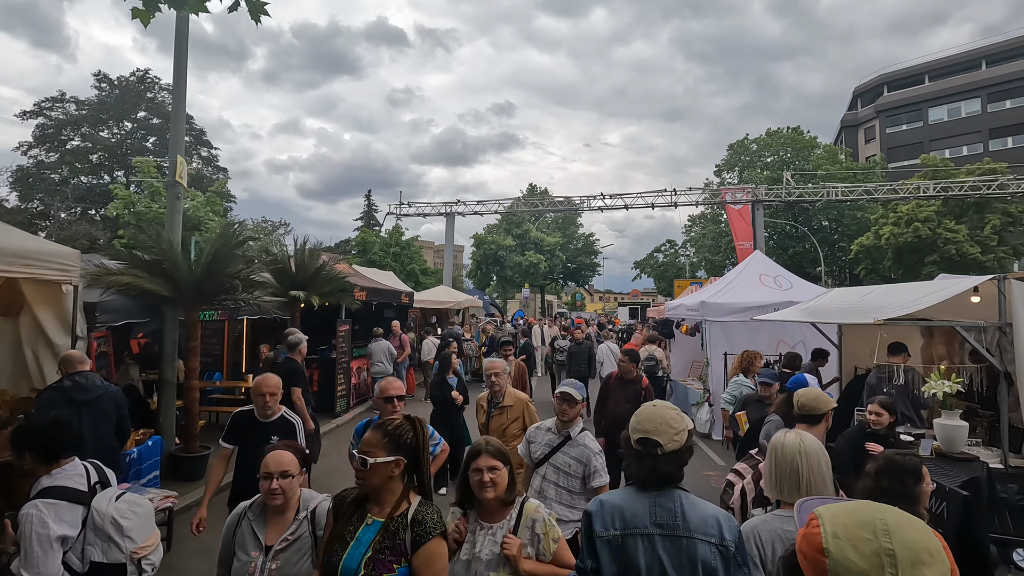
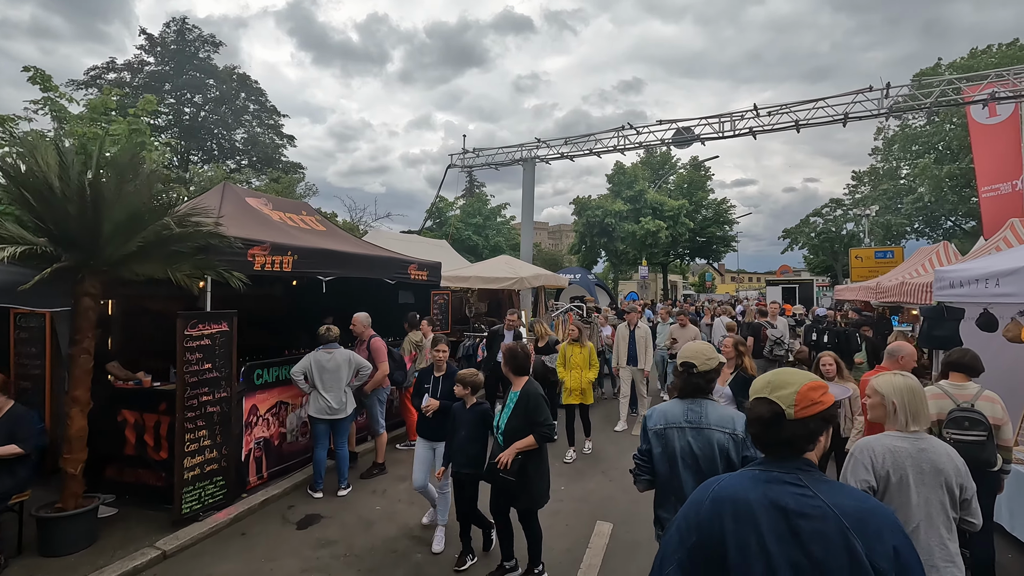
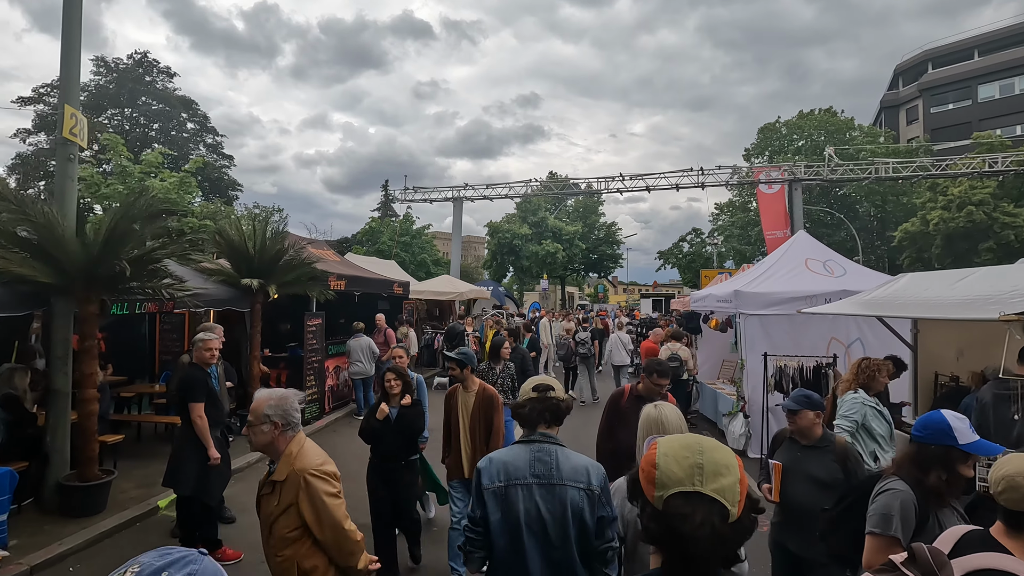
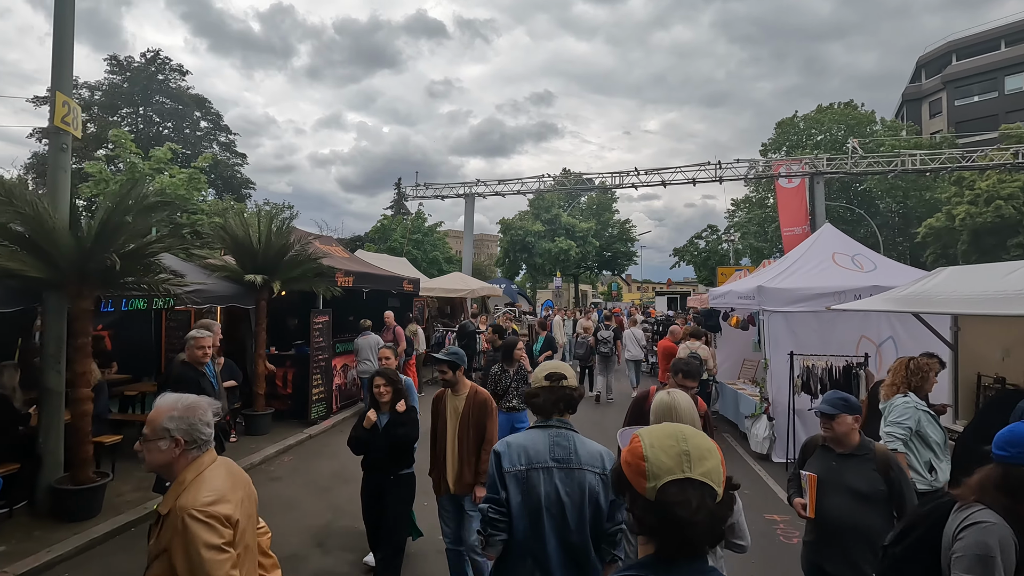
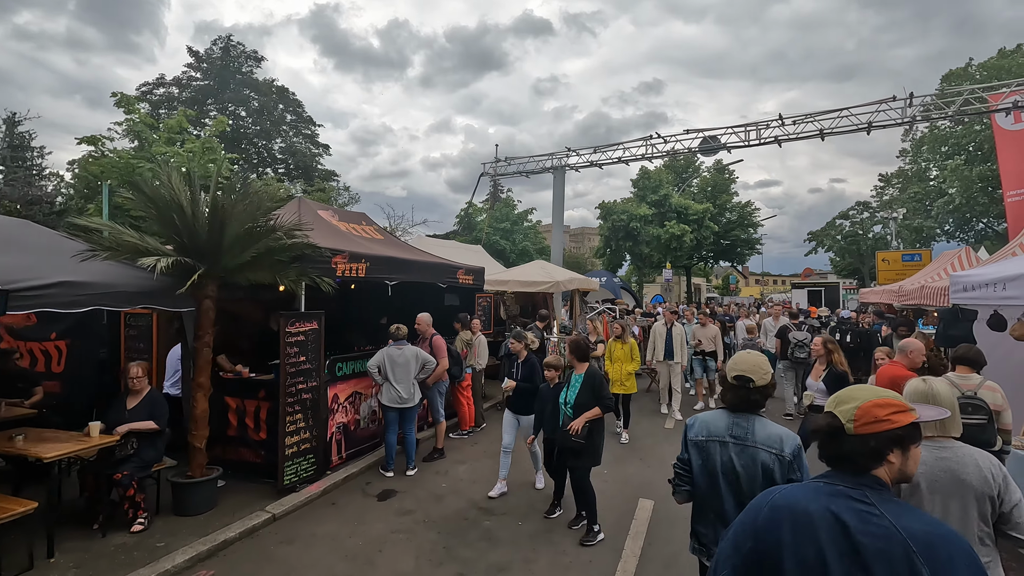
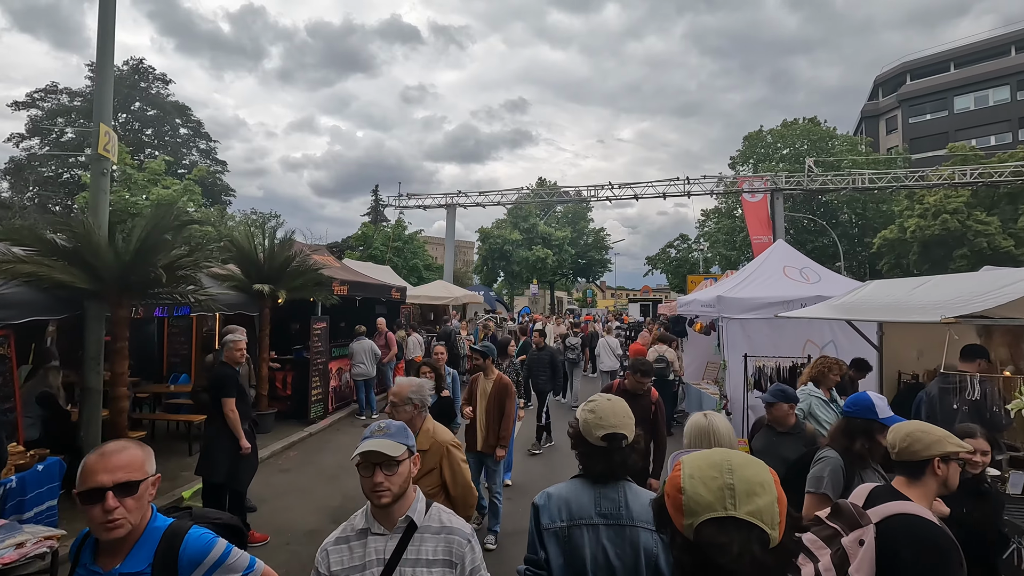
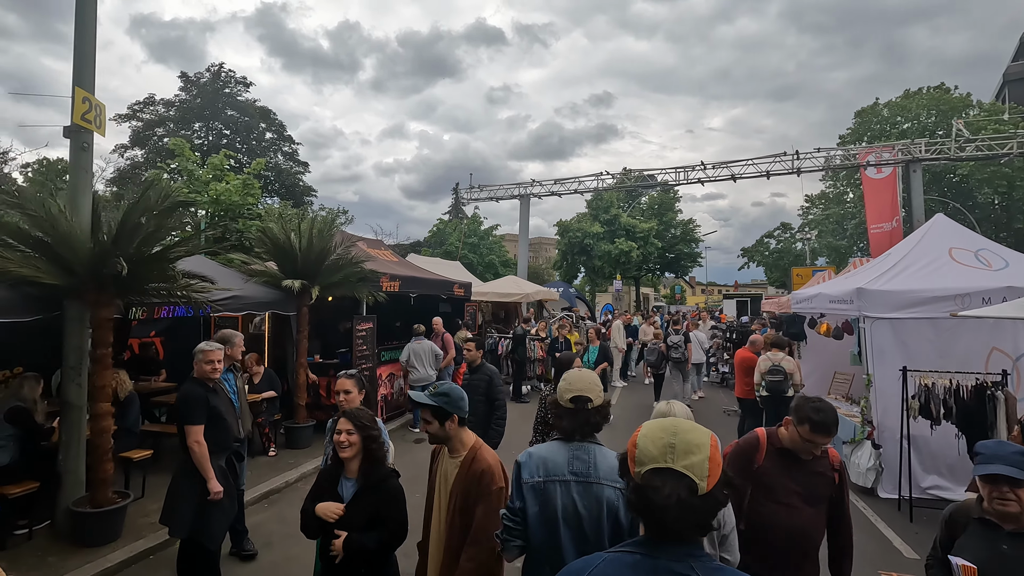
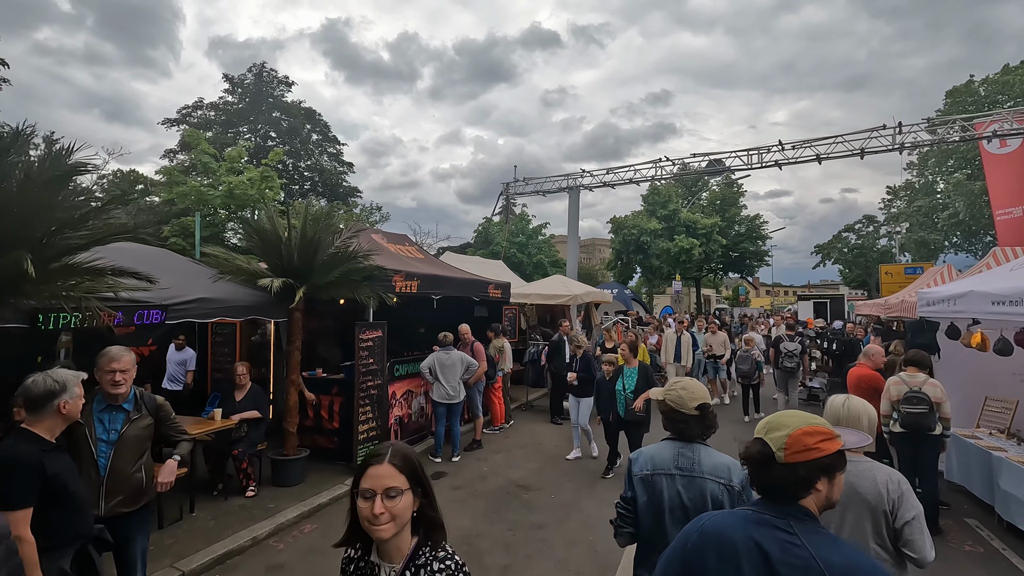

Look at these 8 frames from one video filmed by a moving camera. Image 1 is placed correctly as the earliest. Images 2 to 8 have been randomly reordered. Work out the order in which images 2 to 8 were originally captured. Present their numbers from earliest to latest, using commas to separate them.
6, 3, 4, 7, 8, 5, 2
